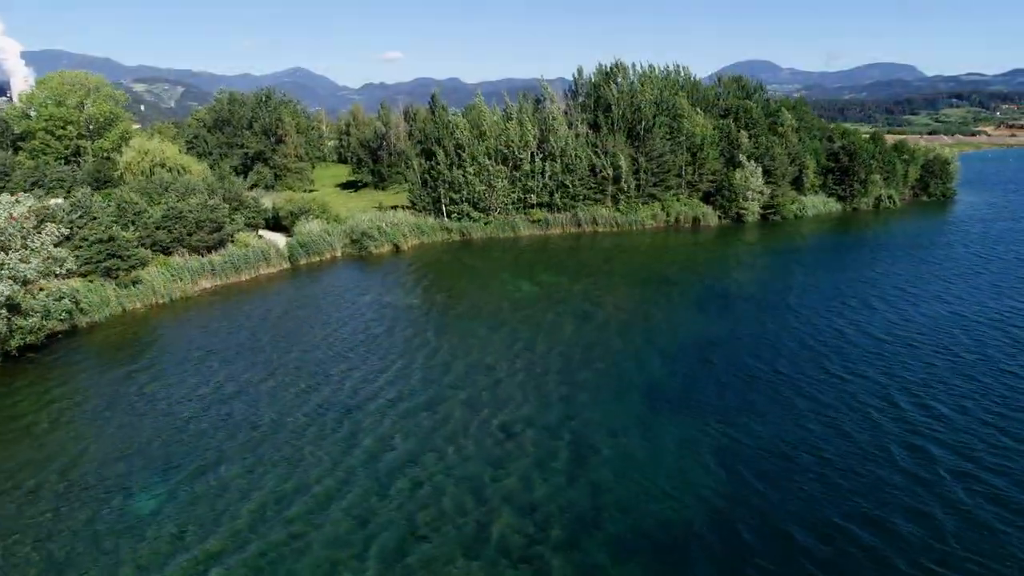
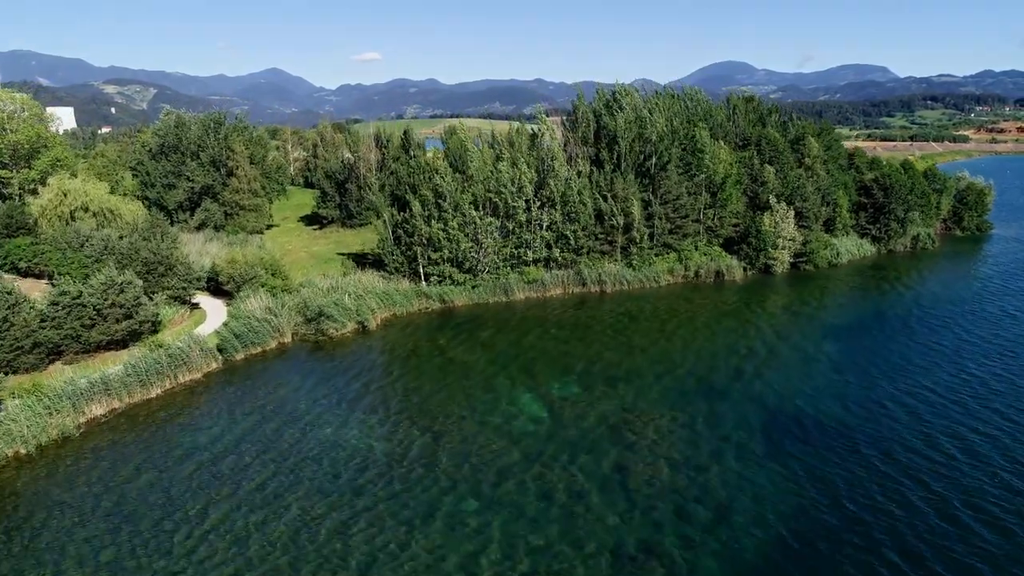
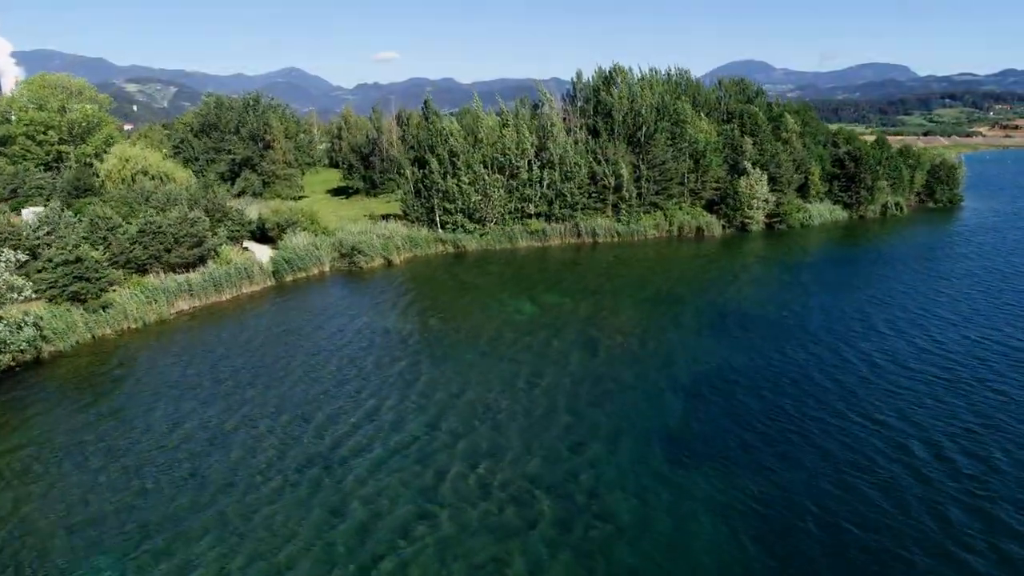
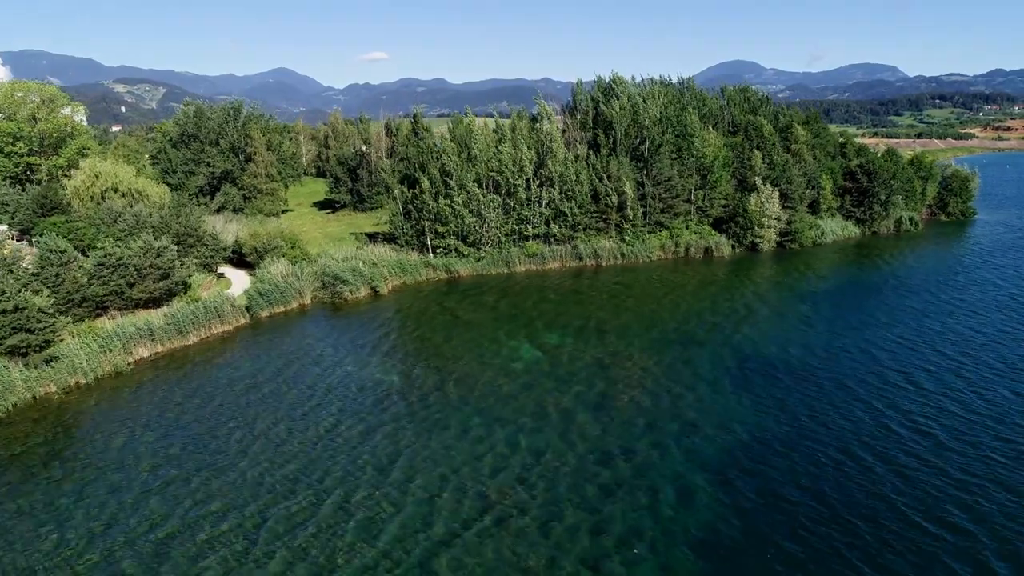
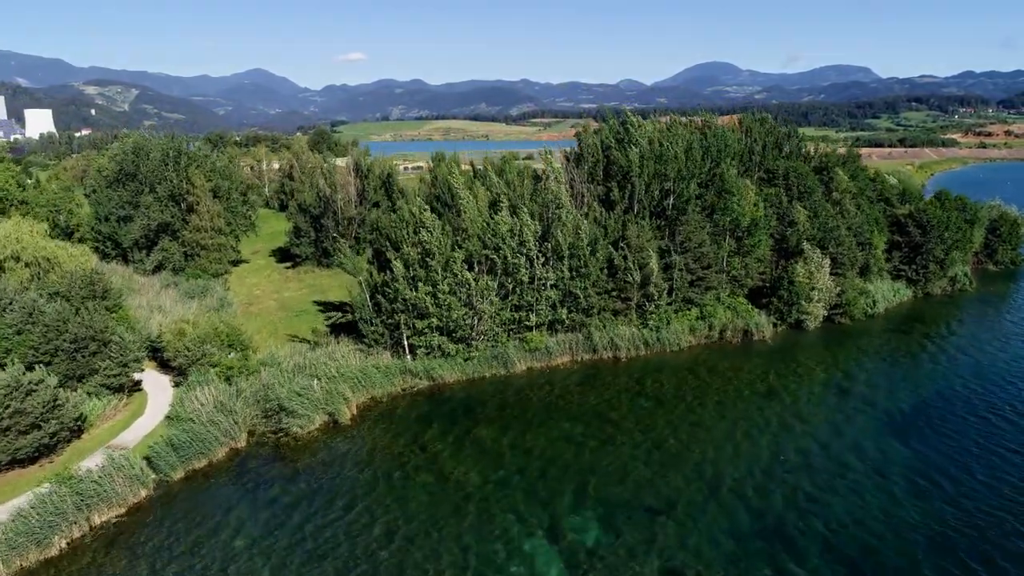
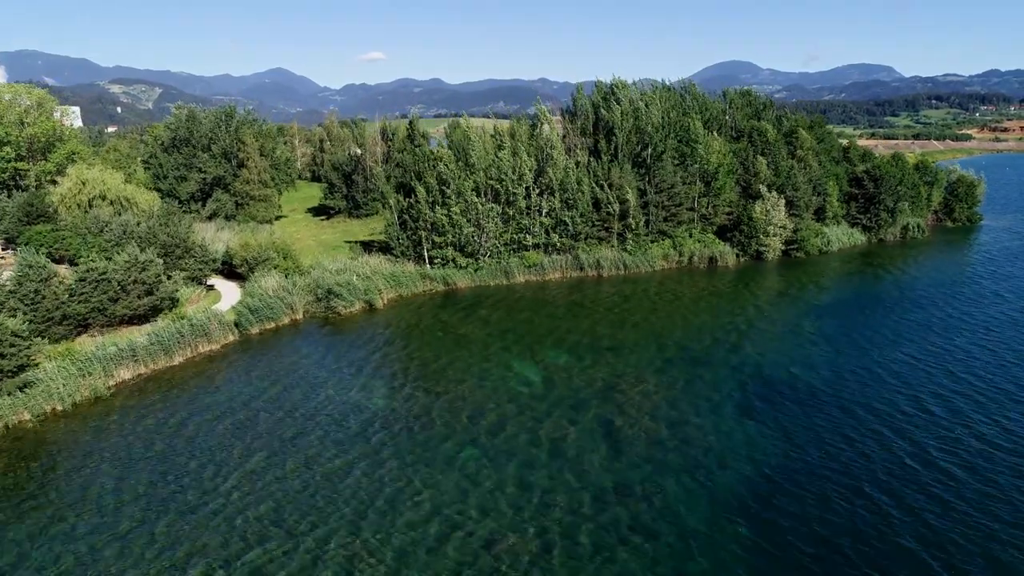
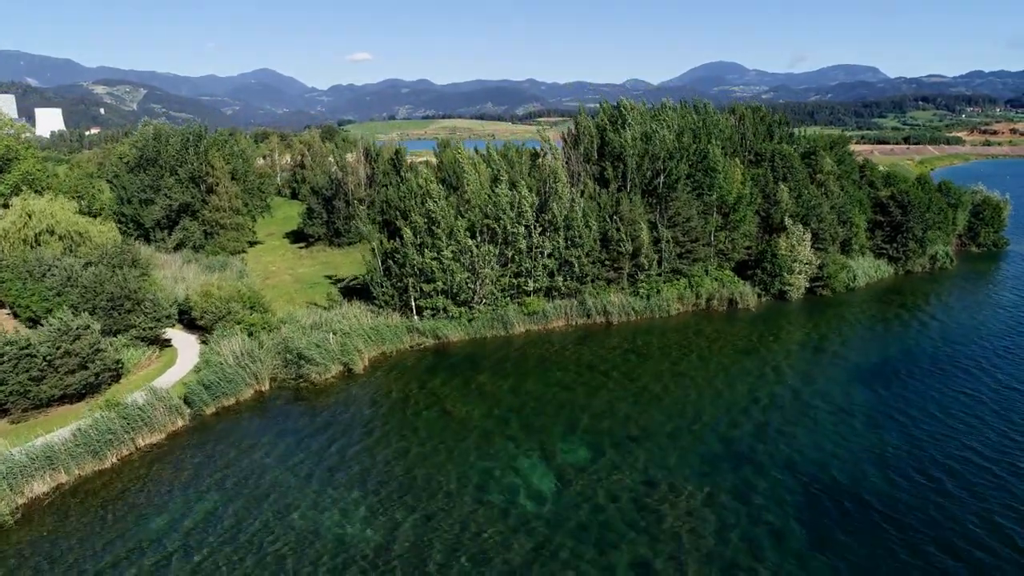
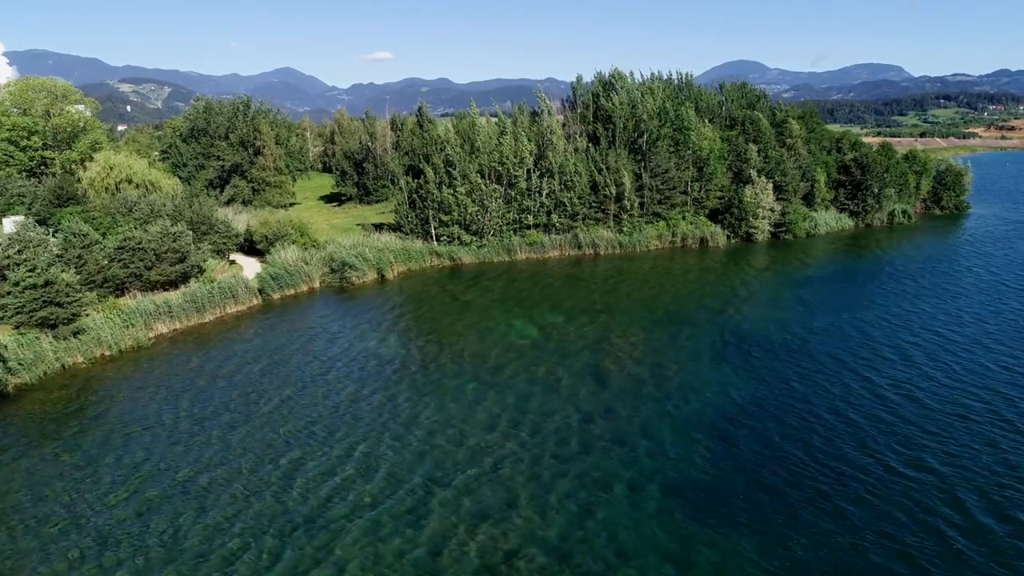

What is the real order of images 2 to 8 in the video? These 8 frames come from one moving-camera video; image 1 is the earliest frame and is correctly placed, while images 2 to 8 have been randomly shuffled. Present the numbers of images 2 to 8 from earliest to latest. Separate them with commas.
3, 8, 4, 6, 2, 7, 5
